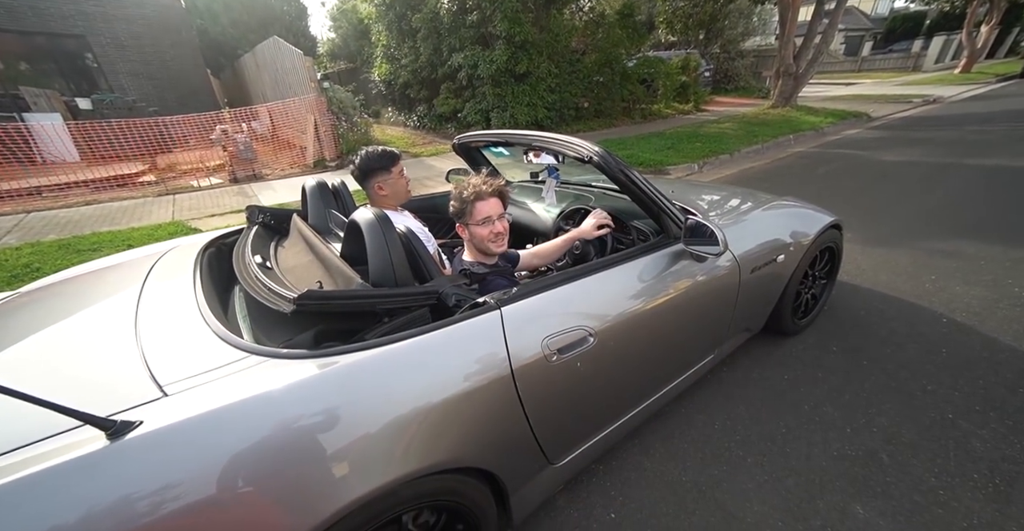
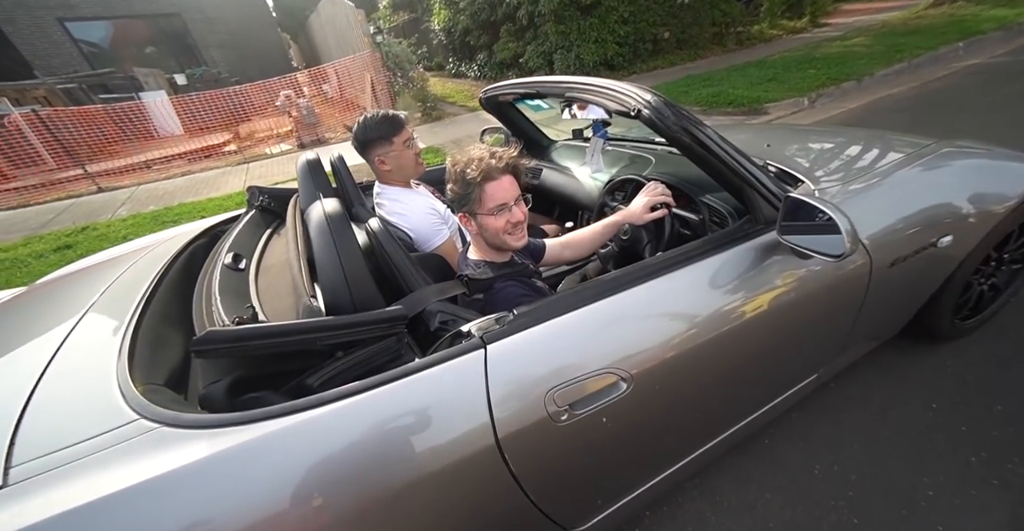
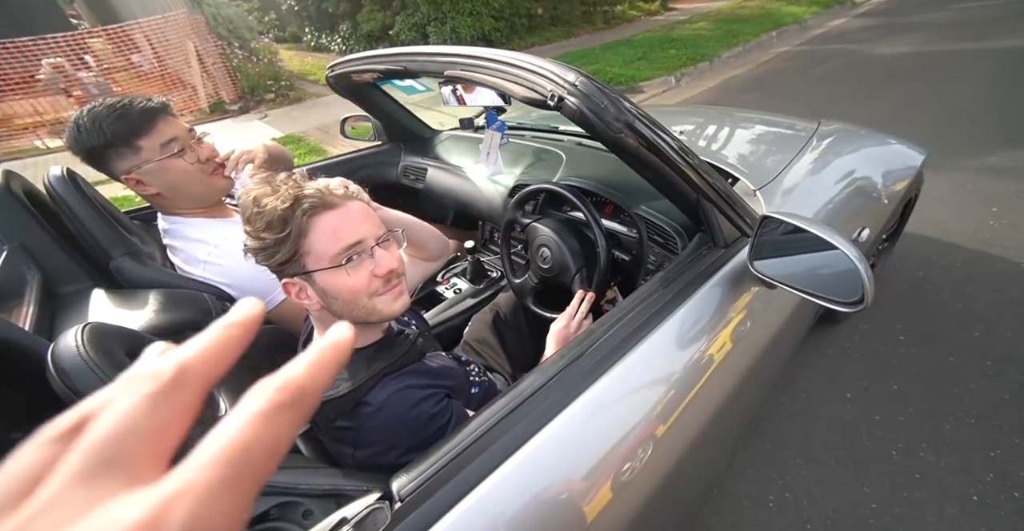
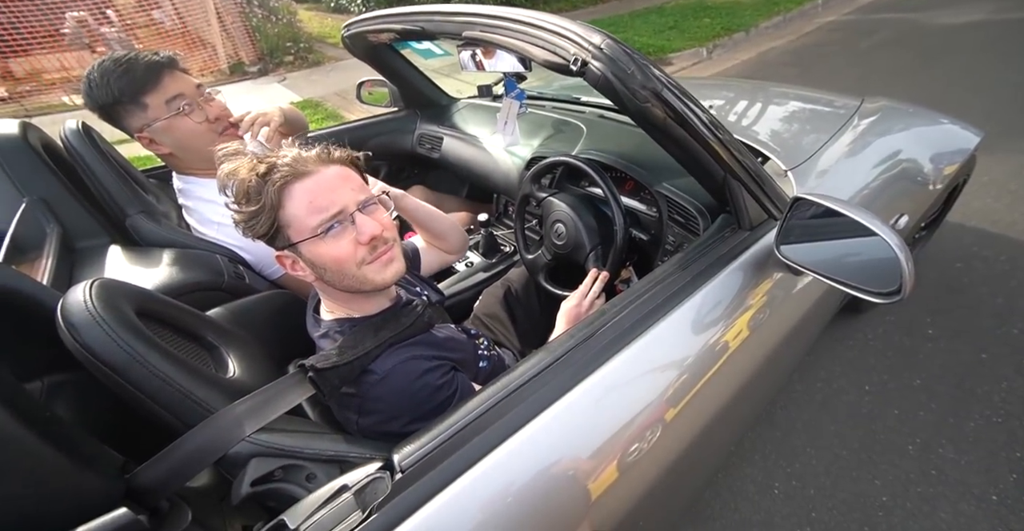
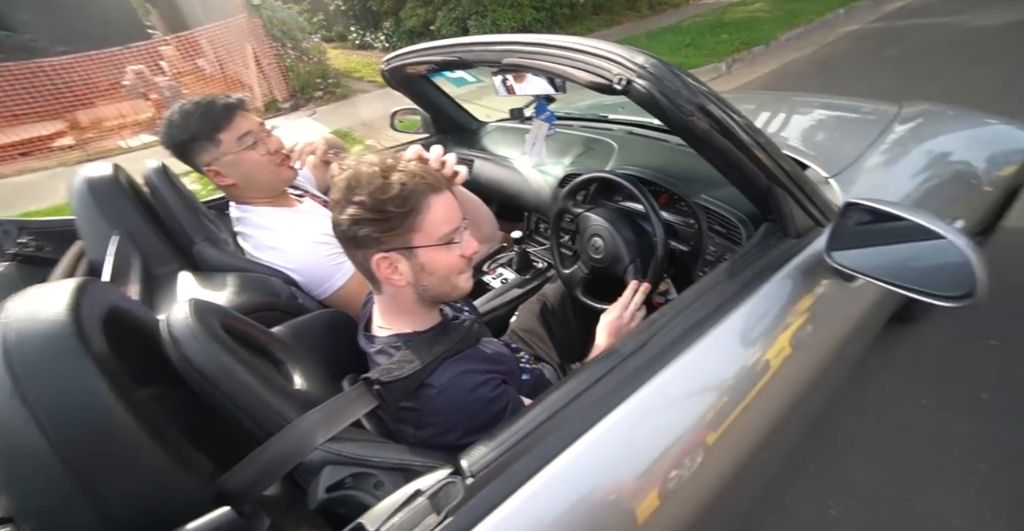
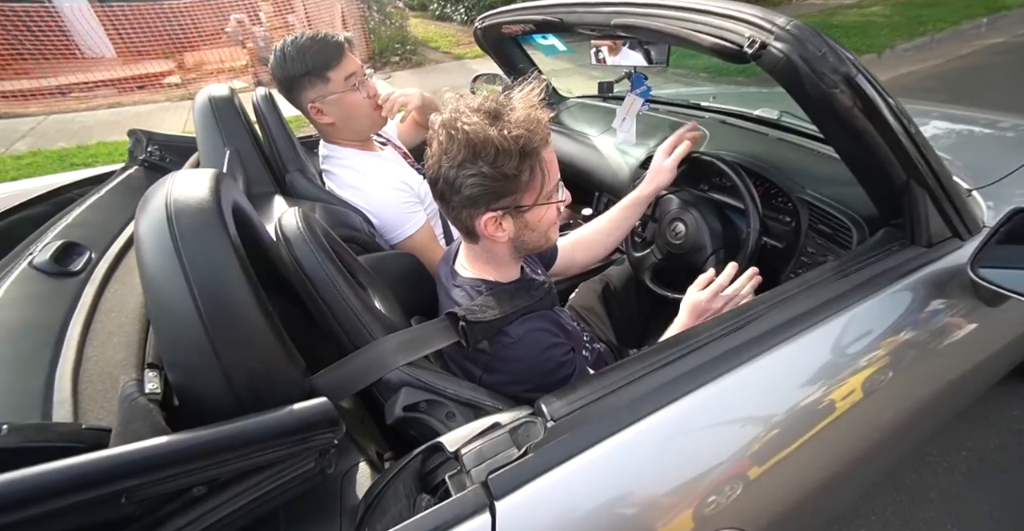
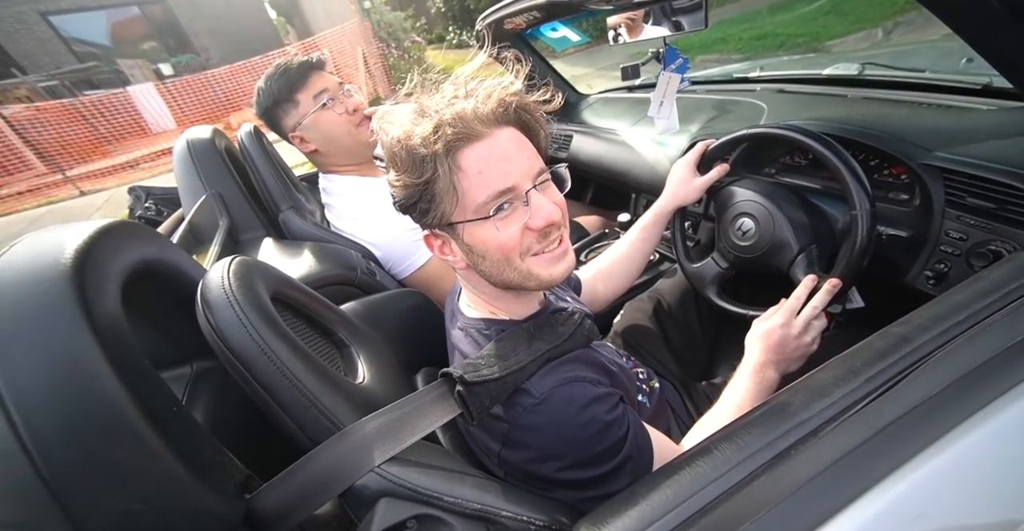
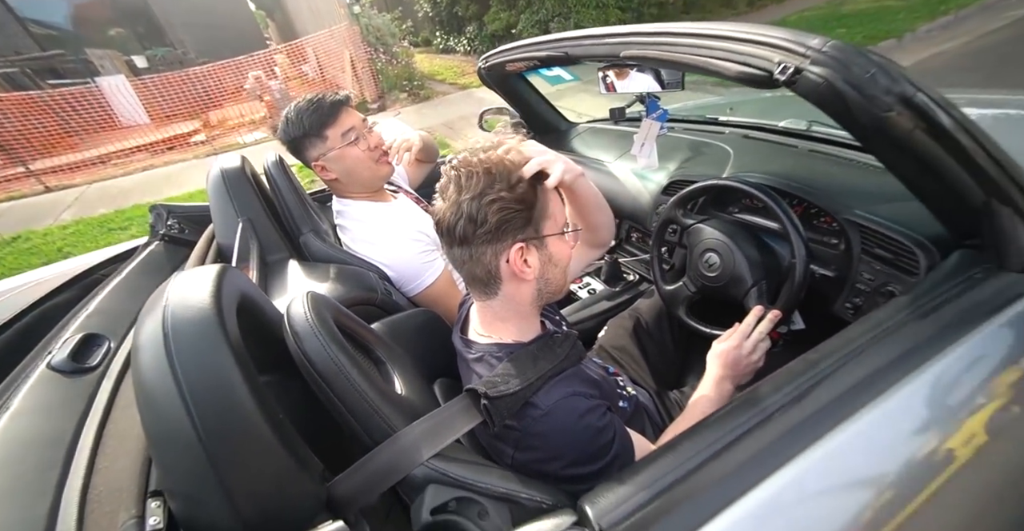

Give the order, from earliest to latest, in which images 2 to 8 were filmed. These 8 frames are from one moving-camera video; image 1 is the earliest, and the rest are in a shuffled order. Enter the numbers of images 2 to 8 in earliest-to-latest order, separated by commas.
2, 6, 7, 8, 5, 3, 4
